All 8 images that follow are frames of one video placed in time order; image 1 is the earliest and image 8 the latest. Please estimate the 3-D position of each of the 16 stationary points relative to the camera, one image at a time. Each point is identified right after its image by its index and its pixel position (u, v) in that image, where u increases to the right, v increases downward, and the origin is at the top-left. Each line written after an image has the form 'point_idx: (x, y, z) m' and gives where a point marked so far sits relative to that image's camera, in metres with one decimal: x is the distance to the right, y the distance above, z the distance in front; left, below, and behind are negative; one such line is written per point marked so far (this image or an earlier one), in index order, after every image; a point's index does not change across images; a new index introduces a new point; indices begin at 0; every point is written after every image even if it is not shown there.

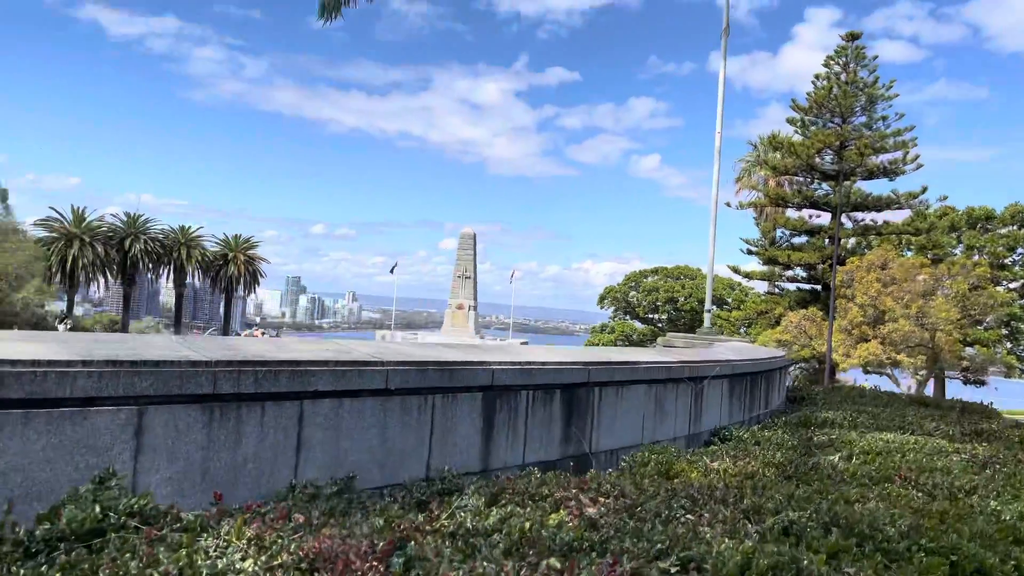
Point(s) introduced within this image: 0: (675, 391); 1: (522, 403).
0: (+1.0, -0.6, +4.8) m
1: (0.0, -0.5, +3.5) m
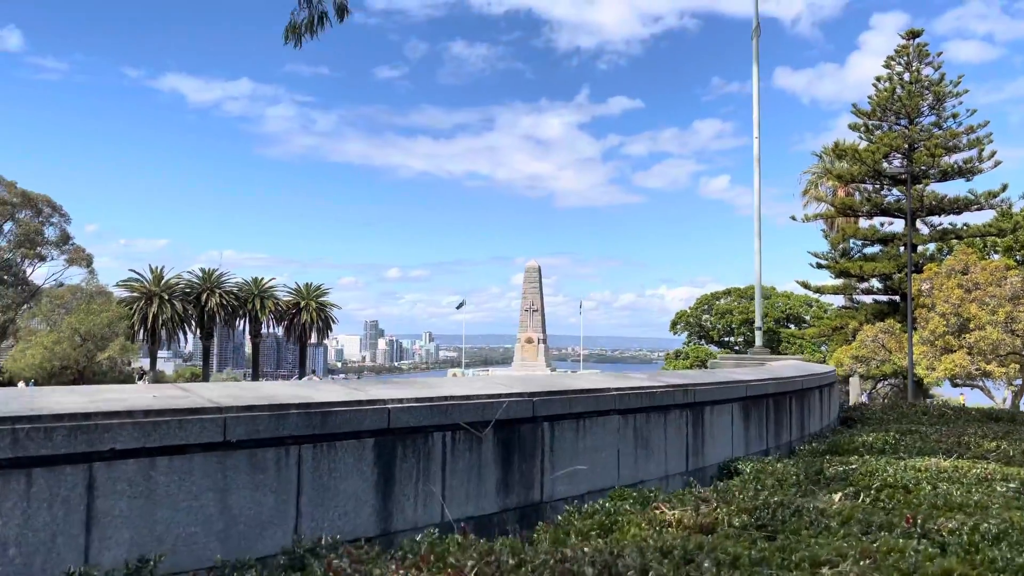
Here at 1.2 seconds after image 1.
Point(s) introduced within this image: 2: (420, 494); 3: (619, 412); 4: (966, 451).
0: (+0.8, -0.7, +4.1) m
1: (-0.3, -0.6, +2.9) m
2: (-0.3, -0.7, +2.8) m
3: (+0.5, -0.6, +3.8) m
4: (+2.6, -0.9, +4.6) m
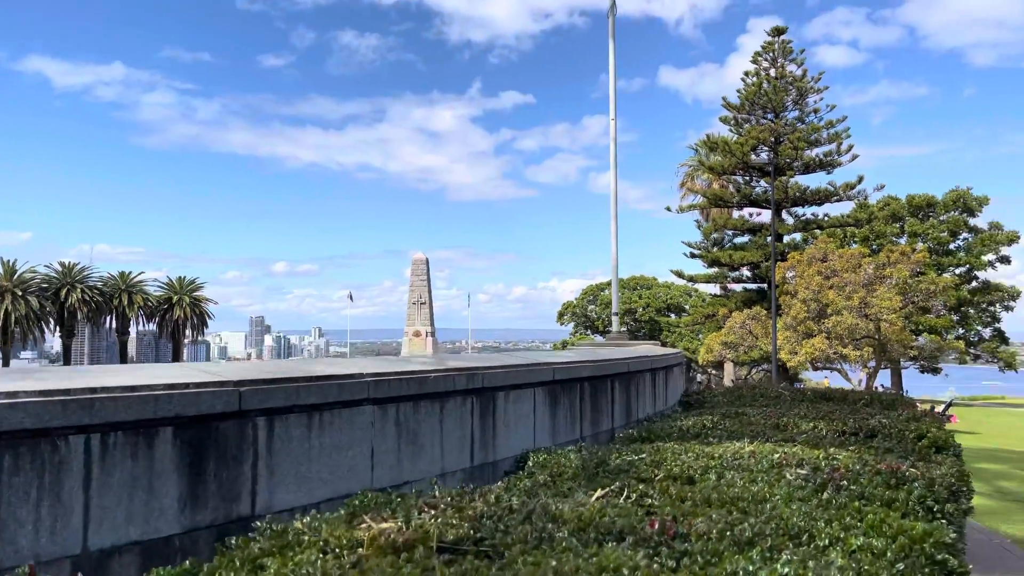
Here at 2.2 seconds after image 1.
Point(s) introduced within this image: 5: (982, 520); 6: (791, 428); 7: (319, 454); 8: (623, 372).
0: (-0.3, -0.5, +3.5) m
1: (-1.2, -0.4, +2.2) m
2: (-1.2, -0.6, +2.1) m
3: (-0.5, -0.4, +3.2) m
4: (+1.4, -0.8, +4.3) m
5: (+5.2, -2.6, +9.0) m
6: (+1.6, -0.8, +4.6) m
7: (-0.7, -0.6, +2.9) m
8: (+0.8, -0.6, +5.7) m
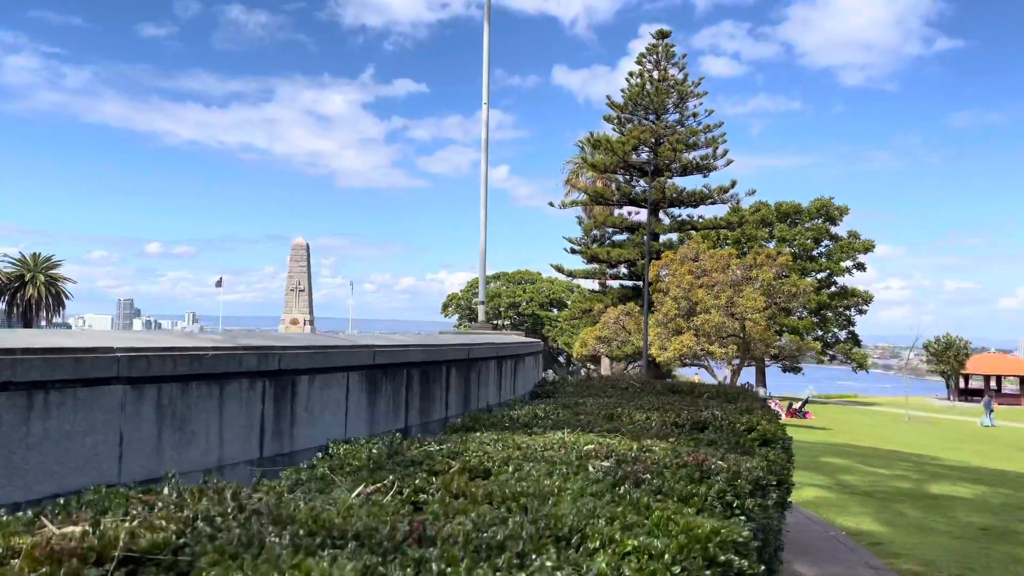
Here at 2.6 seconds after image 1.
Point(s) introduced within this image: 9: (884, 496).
0: (-1.1, -0.4, +3.1) m
1: (-1.8, -0.3, +1.7) m
2: (-1.8, -0.5, +1.6) m
3: (-1.3, -0.3, +2.7) m
4: (+0.5, -0.7, +4.1) m
5: (+3.5, -2.6, +9.3) m
6: (+0.6, -0.7, +4.4) m
7: (-1.4, -0.5, +2.4) m
8: (-0.3, -0.5, +5.4) m
9: (+4.8, -2.7, +10.5) m
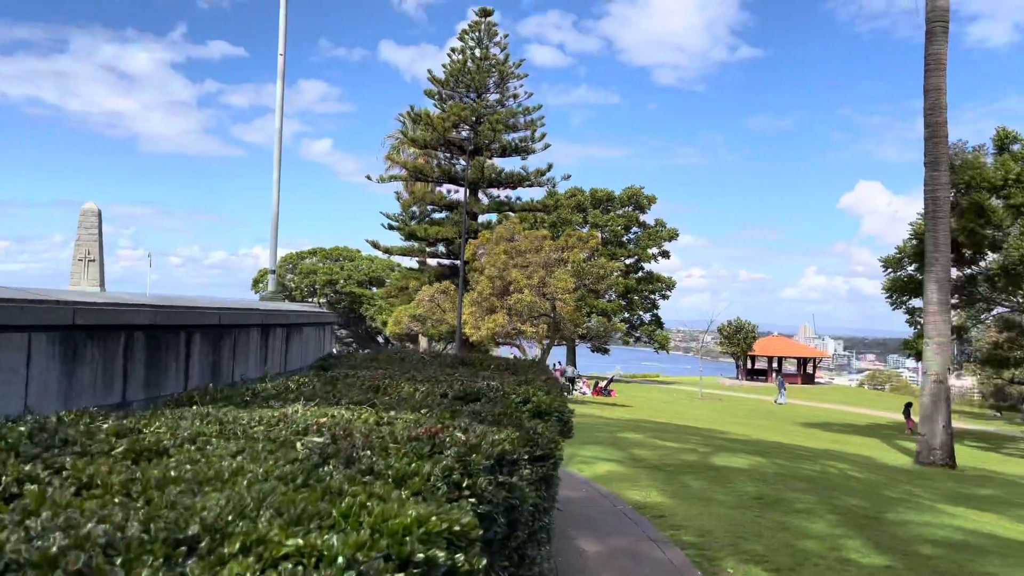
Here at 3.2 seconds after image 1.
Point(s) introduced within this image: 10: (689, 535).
0: (-2.0, -0.2, +2.3) m
1: (-2.4, -0.1, +0.7) m
2: (-2.4, -0.3, +0.6) m
3: (-2.1, -0.1, +1.8) m
4: (-0.7, -0.5, +3.6) m
5: (+1.1, -2.3, +9.4) m
6: (-0.6, -0.5, +3.9) m
7: (-2.2, -0.3, +1.6) m
8: (-1.7, -0.2, +4.7) m
9: (+2.1, -2.4, +10.8) m
10: (+1.5, -2.1, +6.9) m
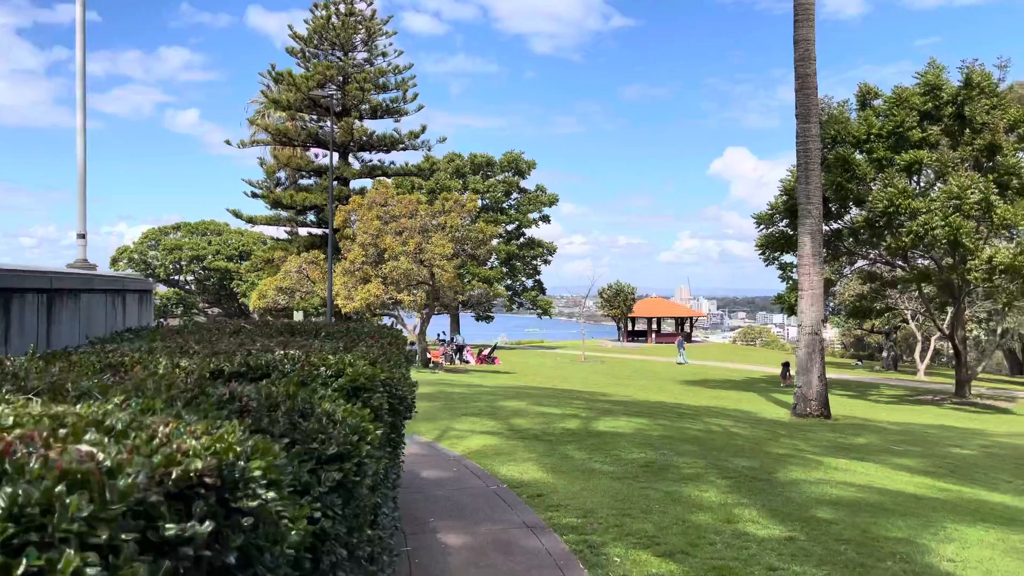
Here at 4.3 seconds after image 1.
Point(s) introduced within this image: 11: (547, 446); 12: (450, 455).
0: (-2.5, -0.1, +0.8) m
1: (-2.6, 0.0, -0.7) m
2: (-2.6, -0.2, -0.8) m
3: (-2.5, 0.0, +0.4) m
4: (-1.3, -0.3, +2.3) m
5: (-0.3, -1.8, +8.4) m
6: (-1.3, -0.3, +2.7) m
7: (-2.5, -0.2, +0.1) m
8: (-2.5, 0.0, +3.3) m
9: (+0.5, -1.9, +10.0) m
10: (+0.4, -1.7, +6.0) m
11: (+0.4, -1.8, +9.4) m
12: (-0.7, -1.8, +8.8) m
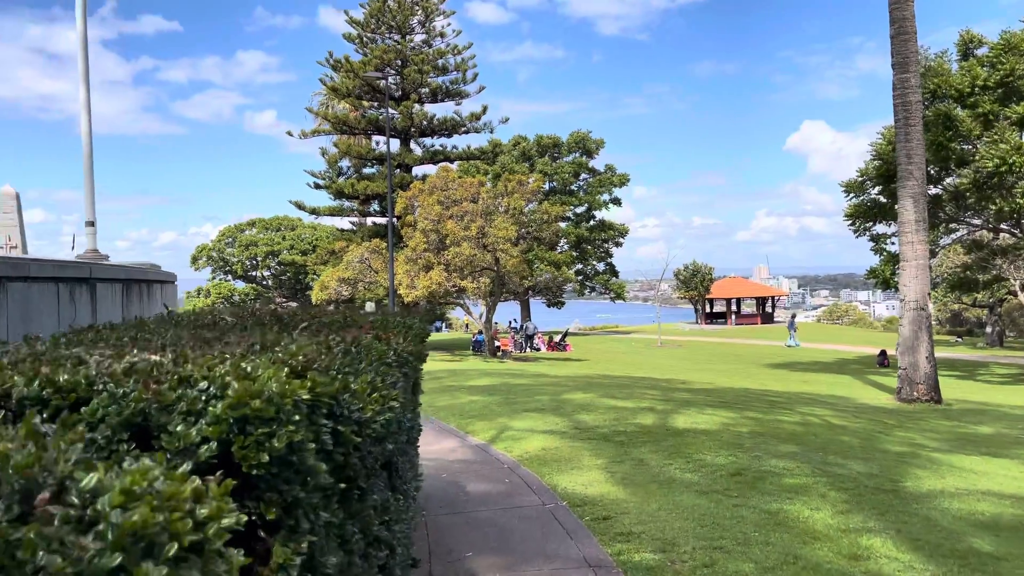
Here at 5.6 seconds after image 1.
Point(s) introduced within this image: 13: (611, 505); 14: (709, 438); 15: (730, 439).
0: (-2.6, -0.1, -0.2) m
1: (-2.9, -0.1, -1.8) m
2: (-2.9, -0.2, -1.9) m
3: (-2.7, 0.0, -0.7) m
4: (-1.3, -0.2, +1.2) m
5: (+0.3, -1.6, +7.2) m
6: (-1.3, -0.2, +1.5) m
7: (-2.7, -0.2, -0.9) m
8: (-2.5, 0.0, +2.2) m
9: (+1.2, -1.6, +8.6) m
10: (+0.8, -1.5, +4.7) m
11: (+1.0, -1.6, +8.0) m
12: (-0.1, -1.6, +7.6) m
13: (+0.7, -1.6, +5.8) m
14: (+2.1, -1.6, +8.5) m
15: (+2.3, -1.6, +8.4) m
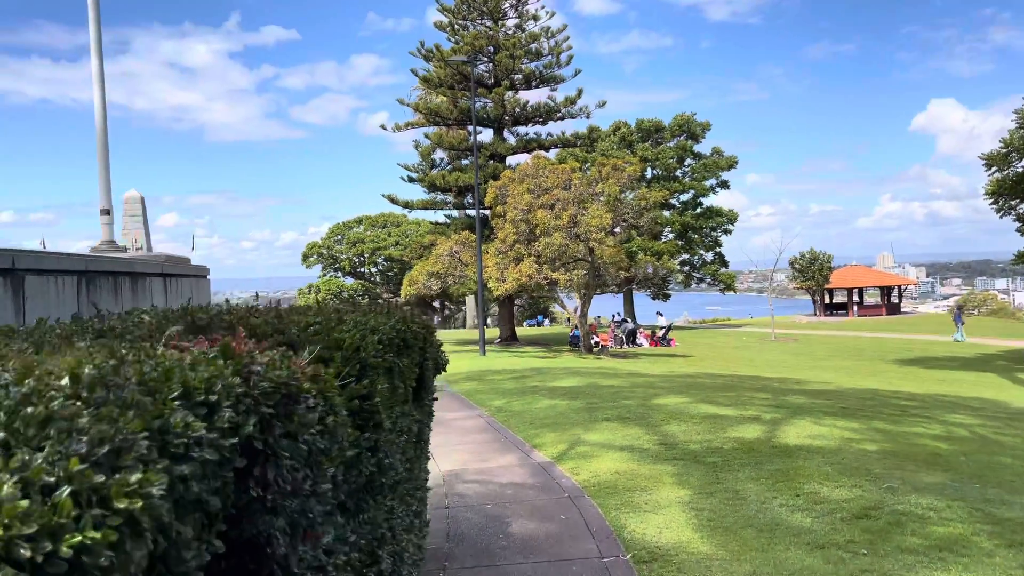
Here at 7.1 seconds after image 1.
0: (-3.2, -0.1, -1.2) m
1: (-3.7, -0.1, -2.7) m
2: (-3.7, -0.3, -2.8) m
3: (-3.3, 0.0, -1.6) m
4: (-1.7, -0.2, 0.0) m
5: (+0.7, -1.5, +5.8) m
6: (-1.6, -0.2, +0.3) m
7: (-3.4, -0.2, -1.9) m
8: (-2.7, 0.0, +1.2) m
9: (+1.8, -1.5, +7.1) m
10: (+0.9, -1.5, +3.2) m
11: (+1.6, -1.5, +6.5) m
12: (+0.4, -1.5, +6.2) m
13: (+1.0, -1.5, +4.4) m
14: (+2.7, -1.4, +6.8) m
15: (+2.8, -1.4, +6.7) m
